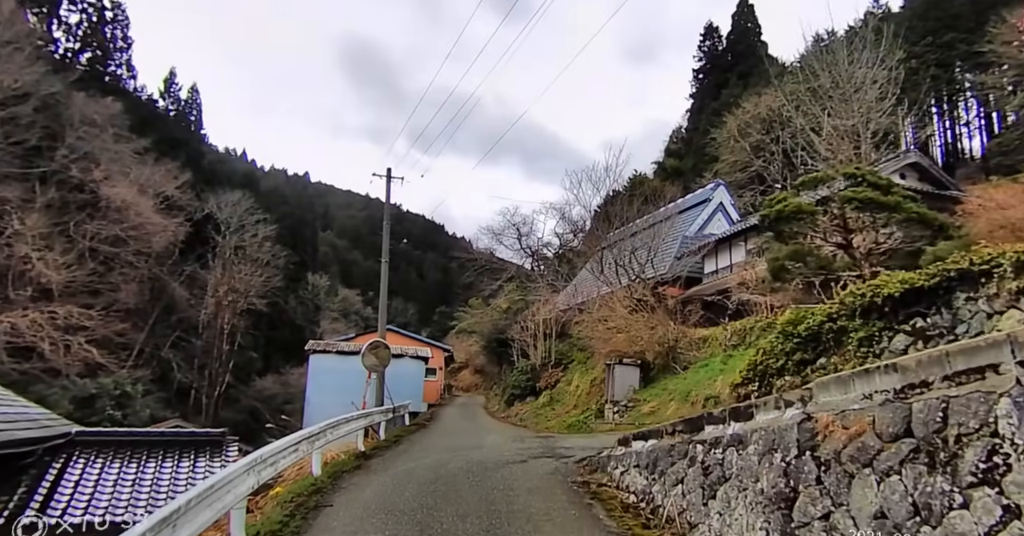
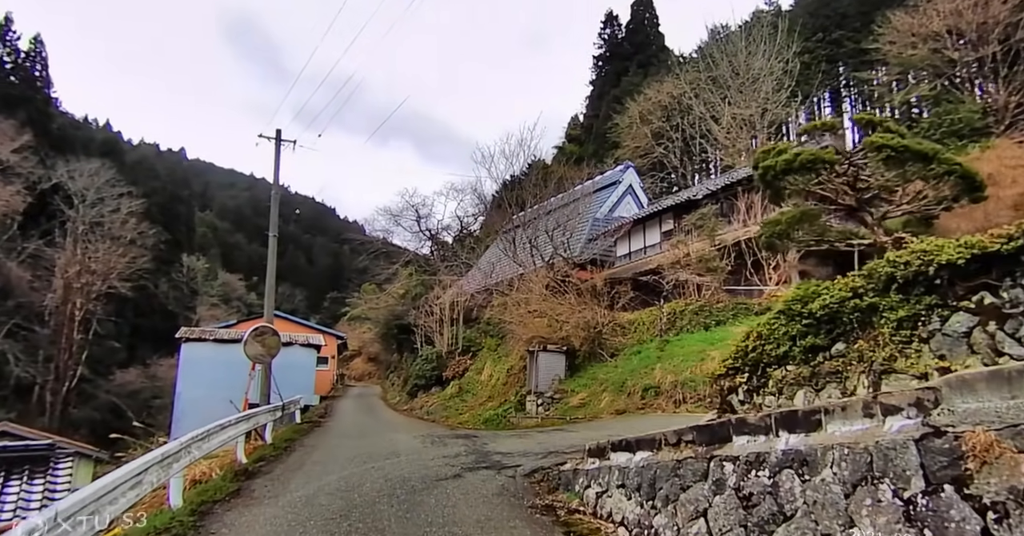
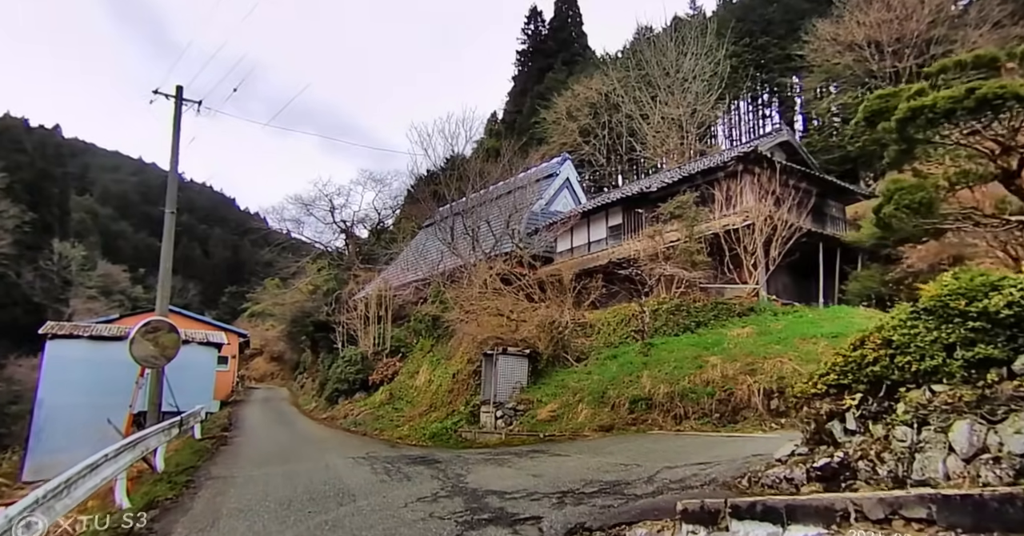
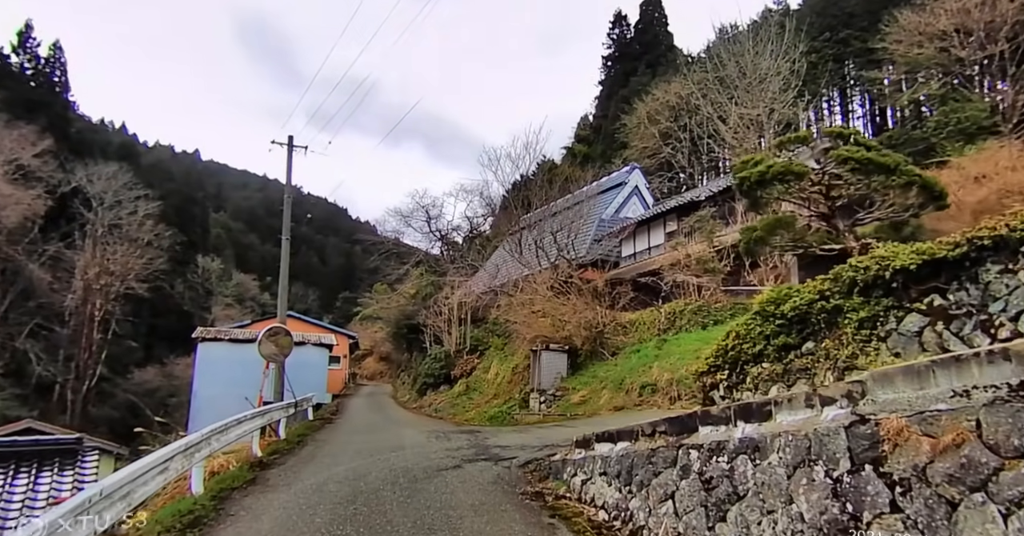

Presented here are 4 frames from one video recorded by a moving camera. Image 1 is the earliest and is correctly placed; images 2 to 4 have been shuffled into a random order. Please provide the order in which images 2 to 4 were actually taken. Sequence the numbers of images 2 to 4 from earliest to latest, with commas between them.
4, 2, 3
